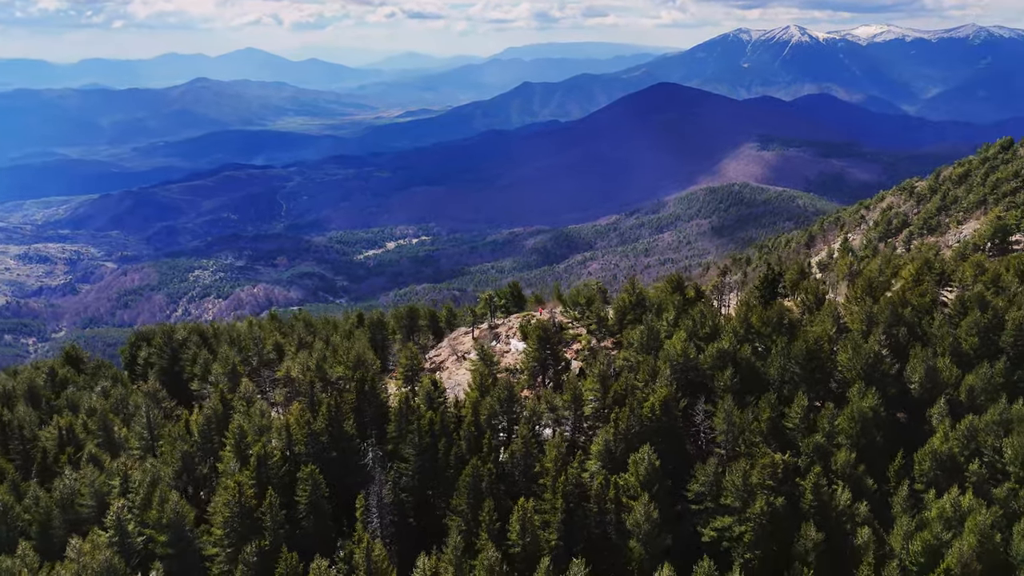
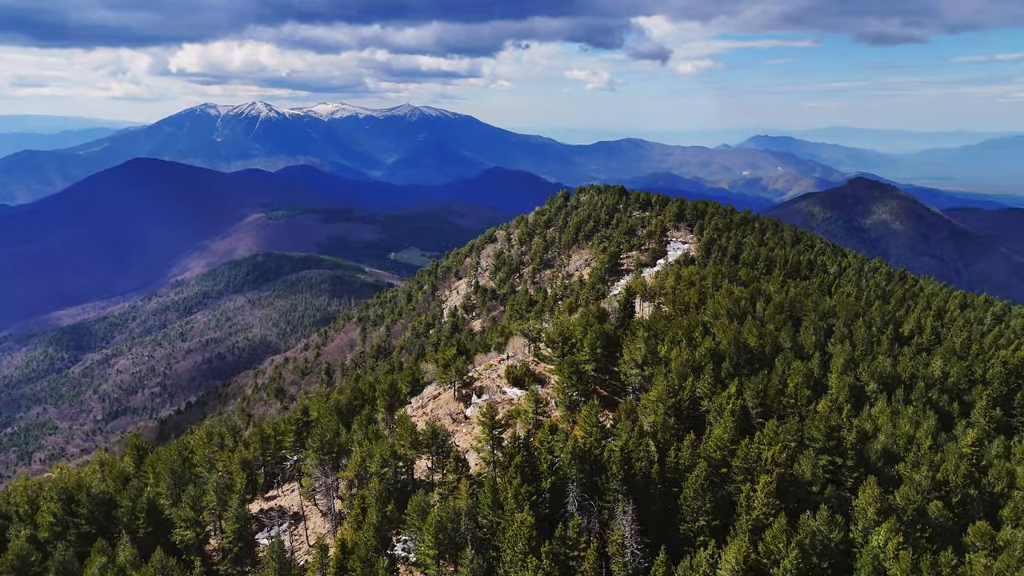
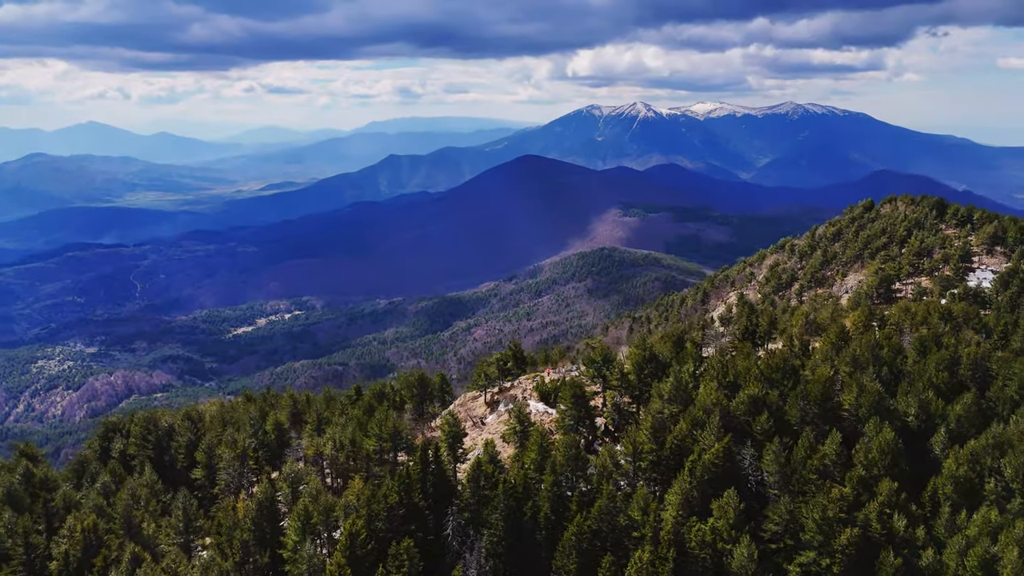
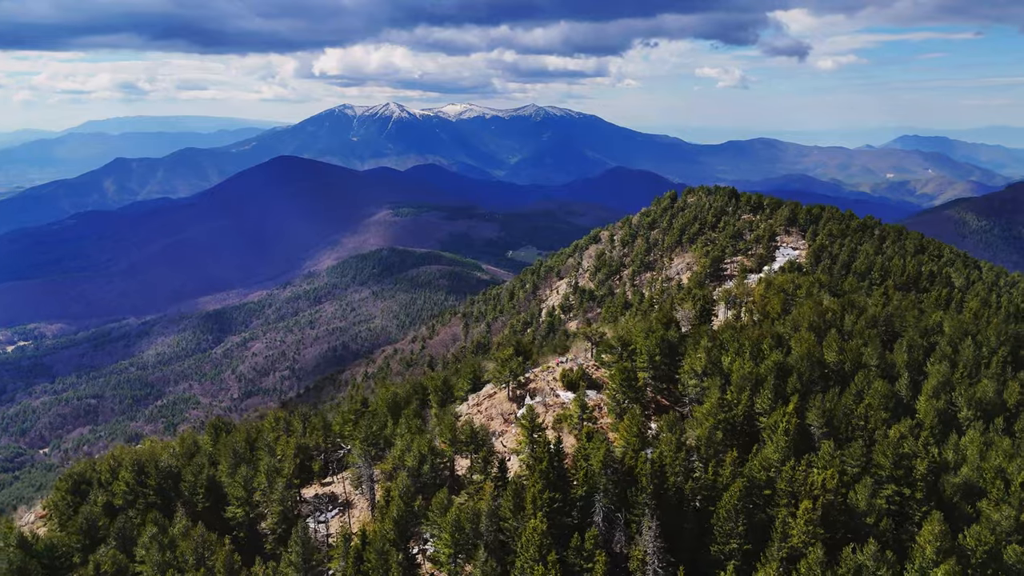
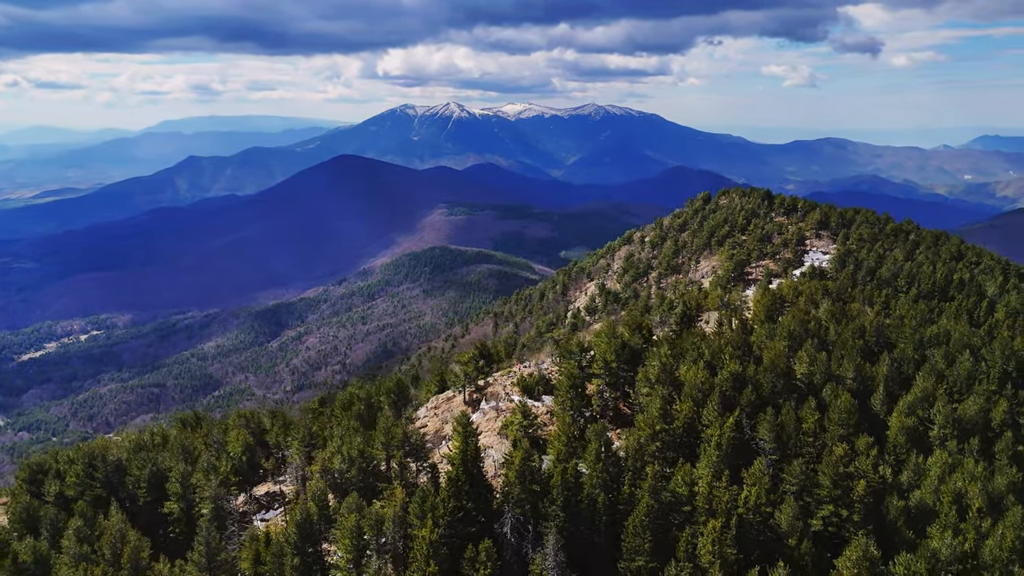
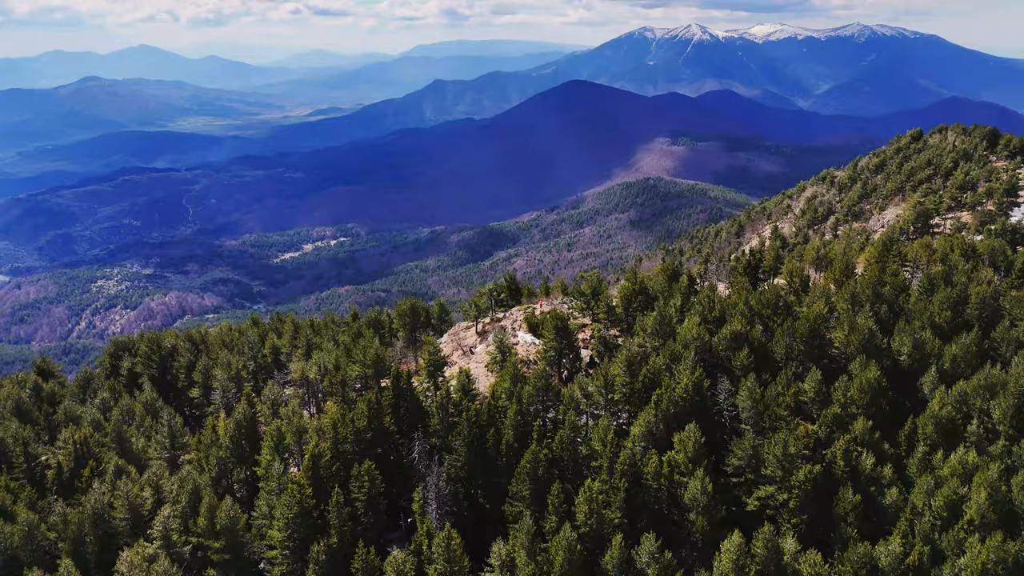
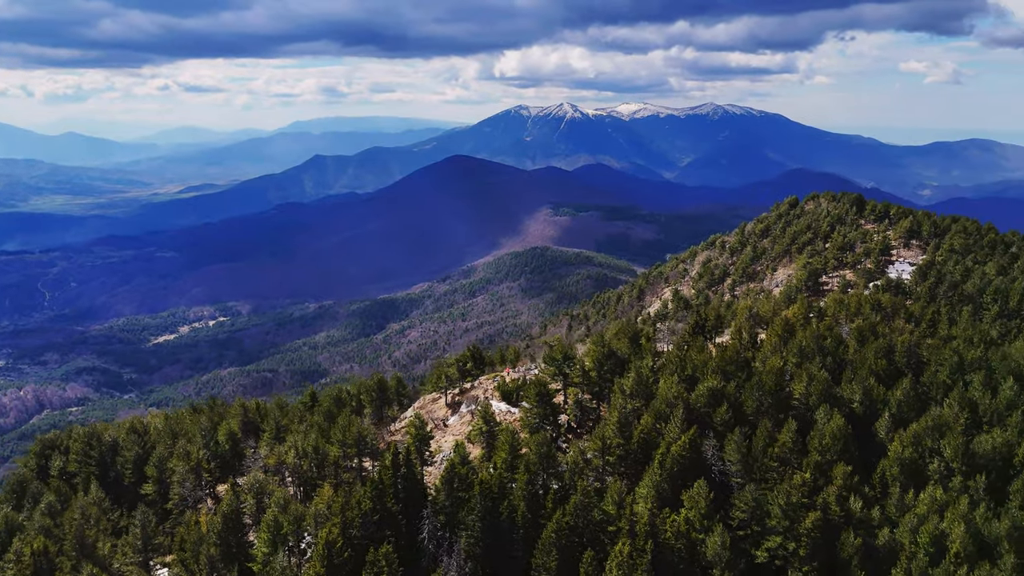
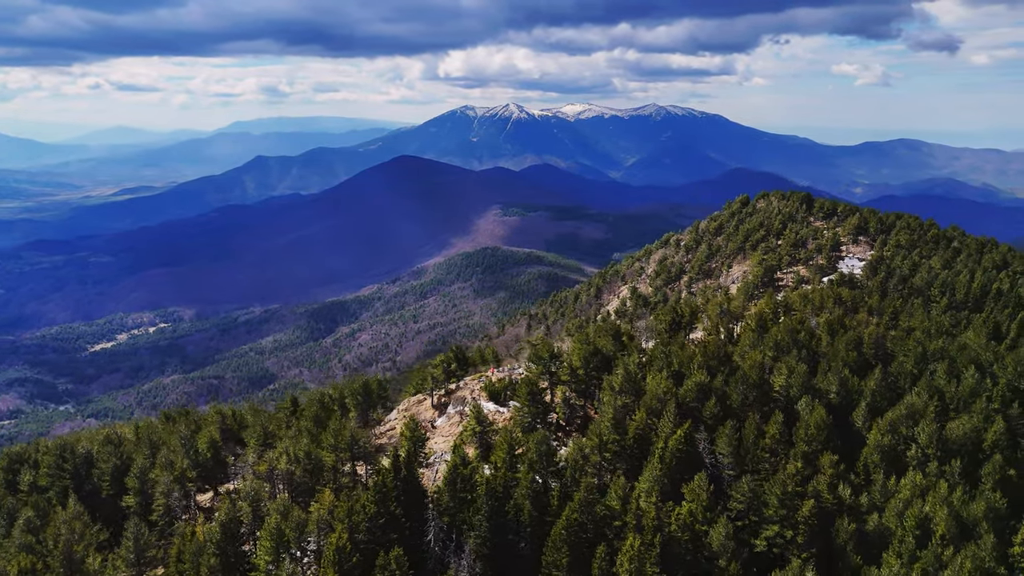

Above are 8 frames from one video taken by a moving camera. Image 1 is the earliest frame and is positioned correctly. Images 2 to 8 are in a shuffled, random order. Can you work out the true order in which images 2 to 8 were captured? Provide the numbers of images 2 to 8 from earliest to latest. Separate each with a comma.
6, 3, 7, 8, 5, 4, 2
